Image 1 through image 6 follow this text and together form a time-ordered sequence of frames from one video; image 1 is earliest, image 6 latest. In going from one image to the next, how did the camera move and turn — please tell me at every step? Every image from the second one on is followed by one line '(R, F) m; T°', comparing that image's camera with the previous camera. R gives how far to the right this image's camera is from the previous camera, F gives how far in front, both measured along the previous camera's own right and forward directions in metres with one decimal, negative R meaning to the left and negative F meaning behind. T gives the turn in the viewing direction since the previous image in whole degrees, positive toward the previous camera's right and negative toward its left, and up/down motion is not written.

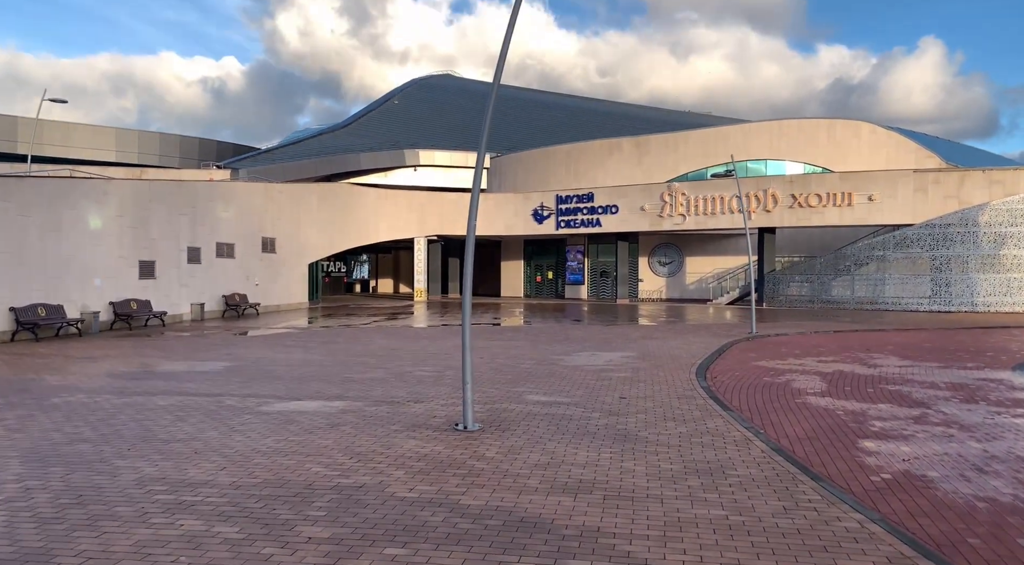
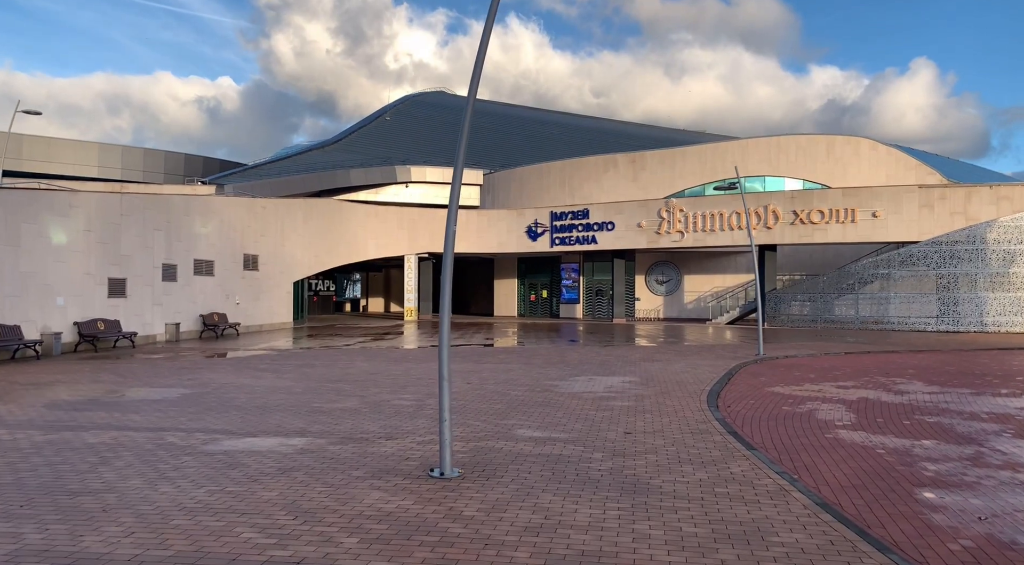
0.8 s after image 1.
(+0.1, +1.2) m; 0°
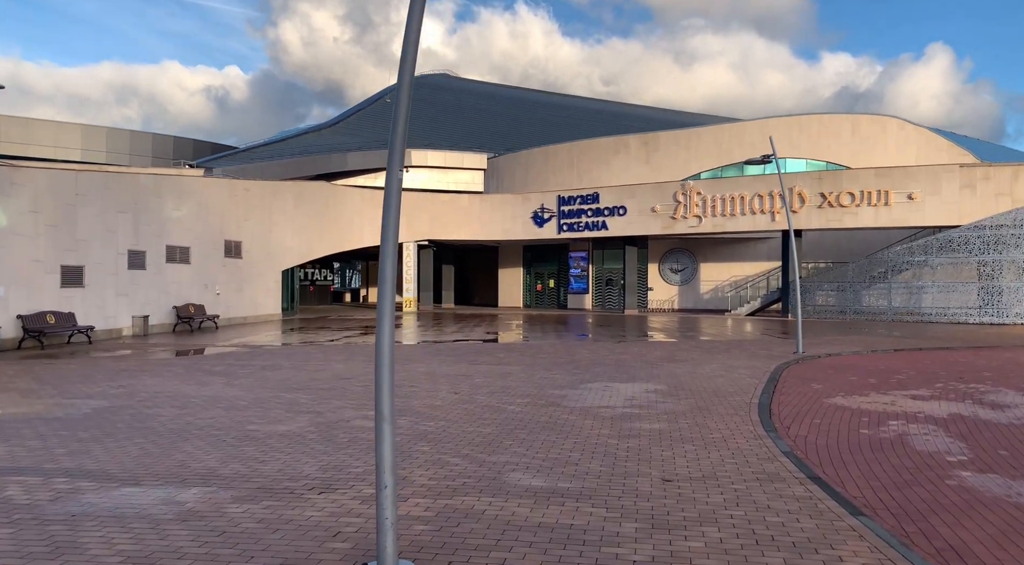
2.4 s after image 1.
(+0.1, +2.4) m; -1°
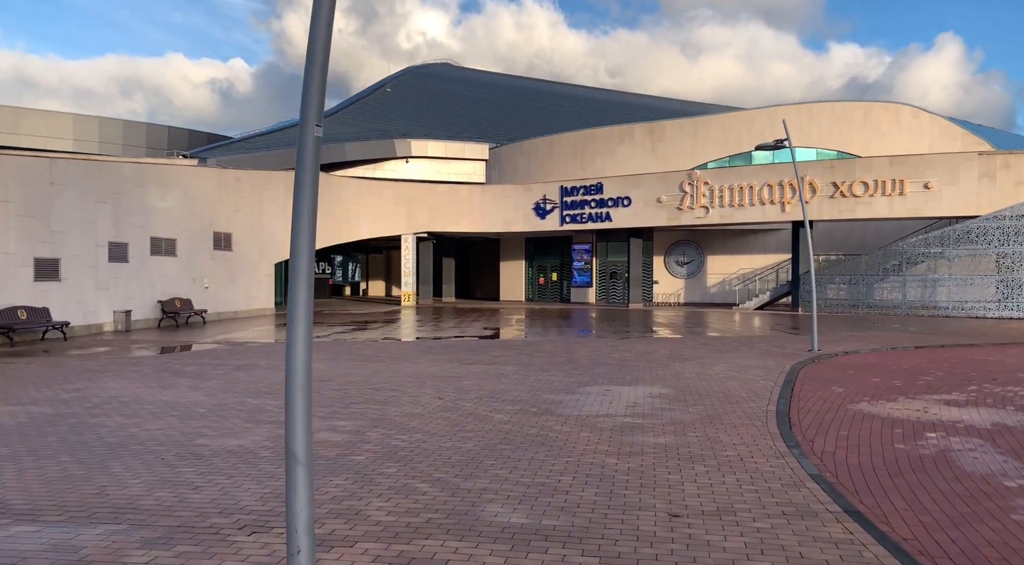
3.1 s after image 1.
(+0.2, +1.0) m; 0°
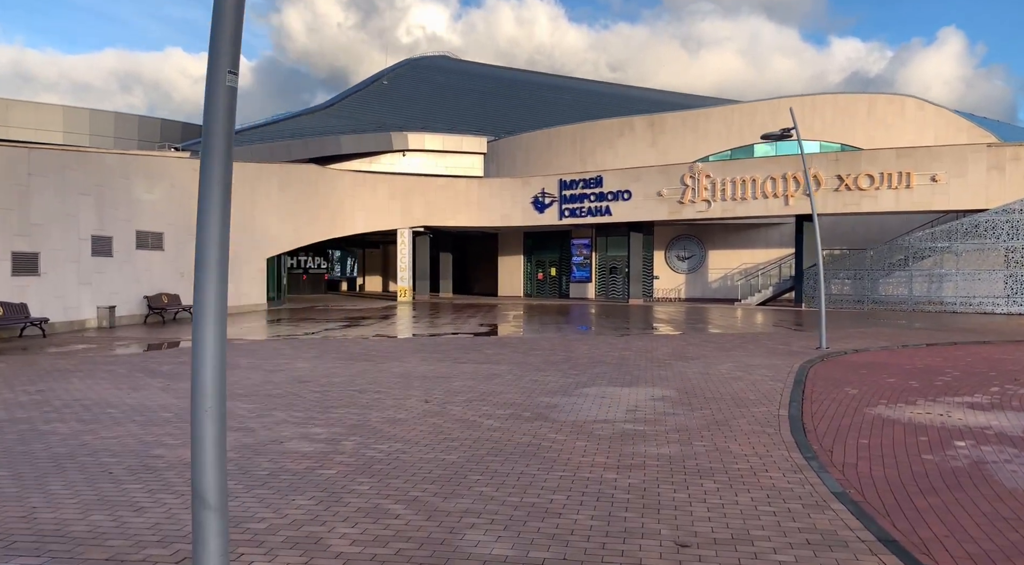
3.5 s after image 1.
(+0.1, +0.6) m; 0°
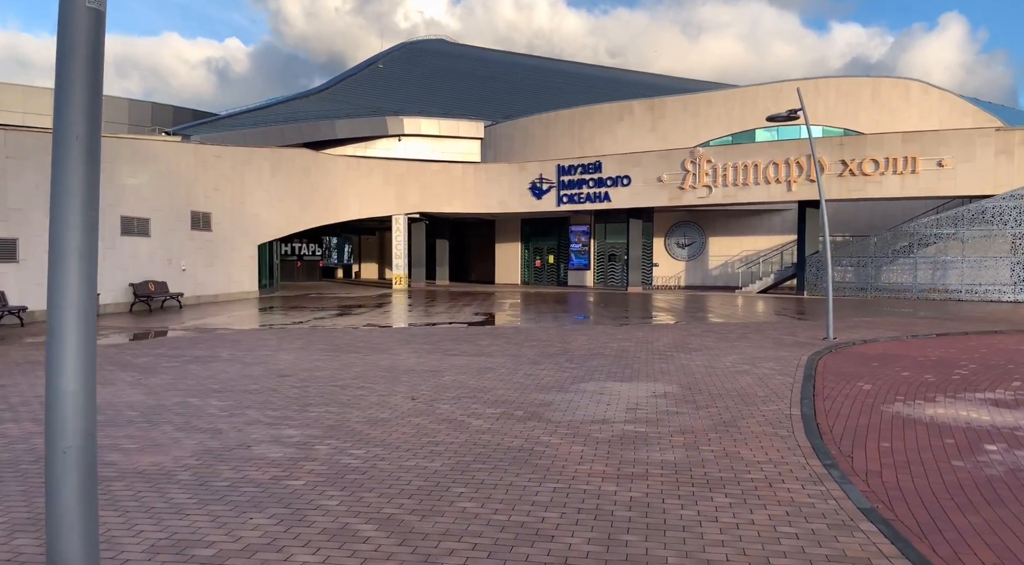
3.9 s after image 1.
(+0.1, +0.6) m; 0°
